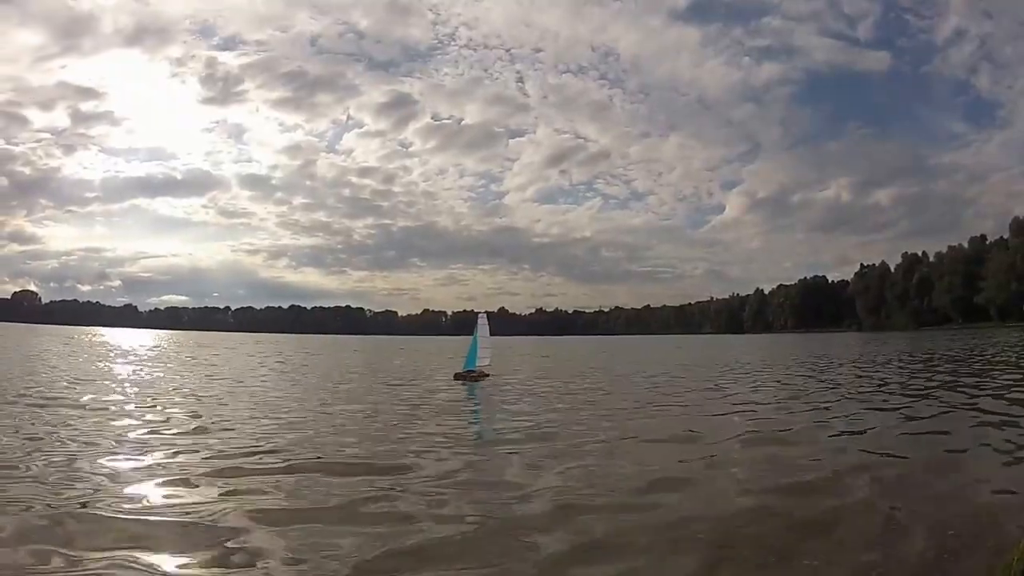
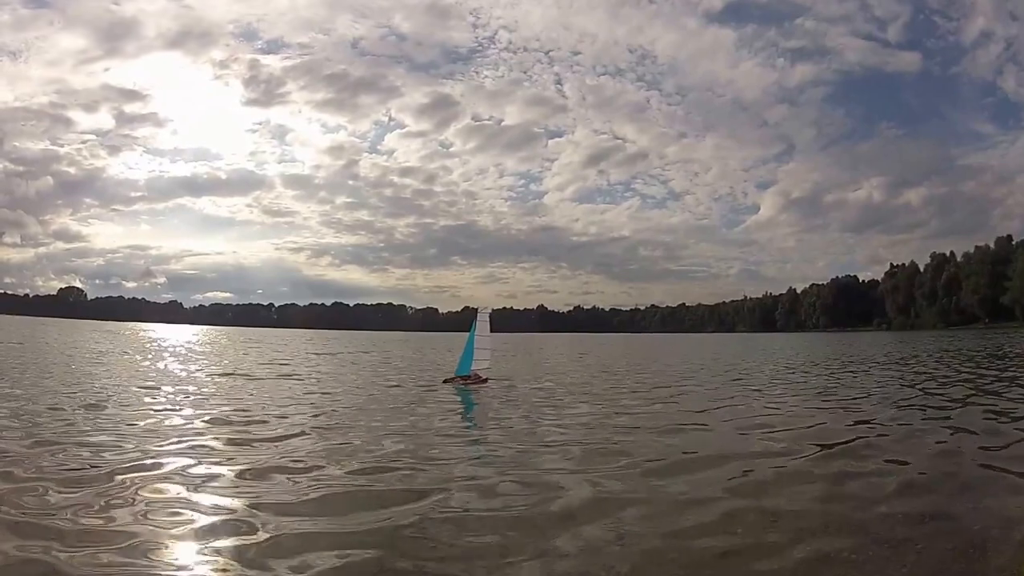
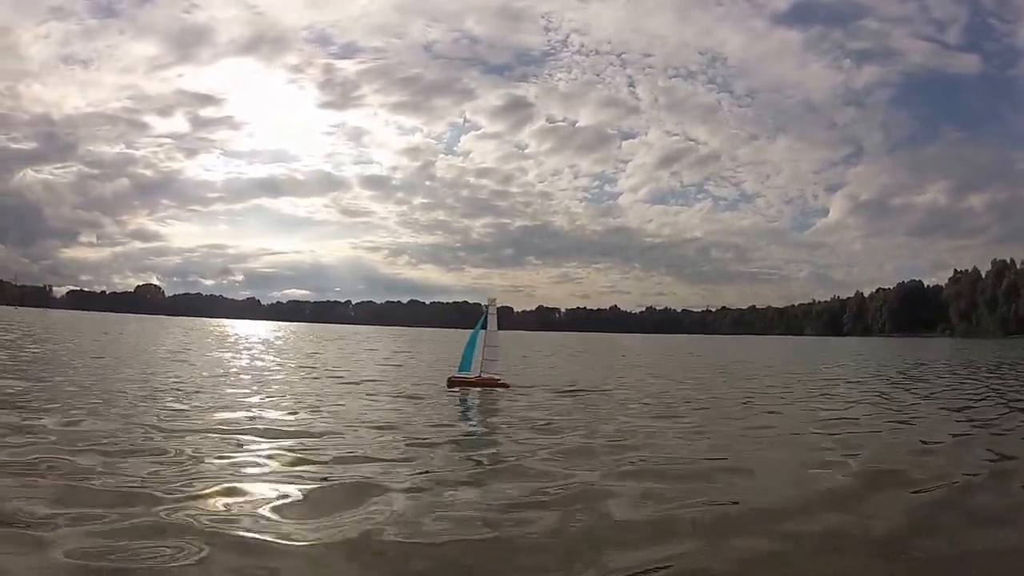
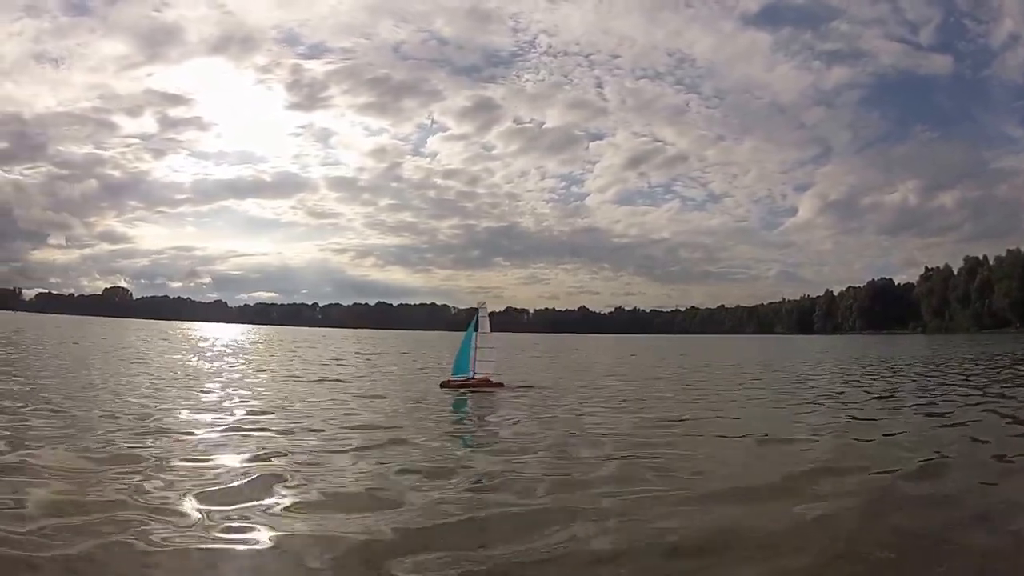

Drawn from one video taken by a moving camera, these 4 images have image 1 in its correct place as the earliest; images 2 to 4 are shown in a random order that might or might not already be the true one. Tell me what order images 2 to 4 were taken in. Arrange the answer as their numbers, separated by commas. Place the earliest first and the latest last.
2, 4, 3
